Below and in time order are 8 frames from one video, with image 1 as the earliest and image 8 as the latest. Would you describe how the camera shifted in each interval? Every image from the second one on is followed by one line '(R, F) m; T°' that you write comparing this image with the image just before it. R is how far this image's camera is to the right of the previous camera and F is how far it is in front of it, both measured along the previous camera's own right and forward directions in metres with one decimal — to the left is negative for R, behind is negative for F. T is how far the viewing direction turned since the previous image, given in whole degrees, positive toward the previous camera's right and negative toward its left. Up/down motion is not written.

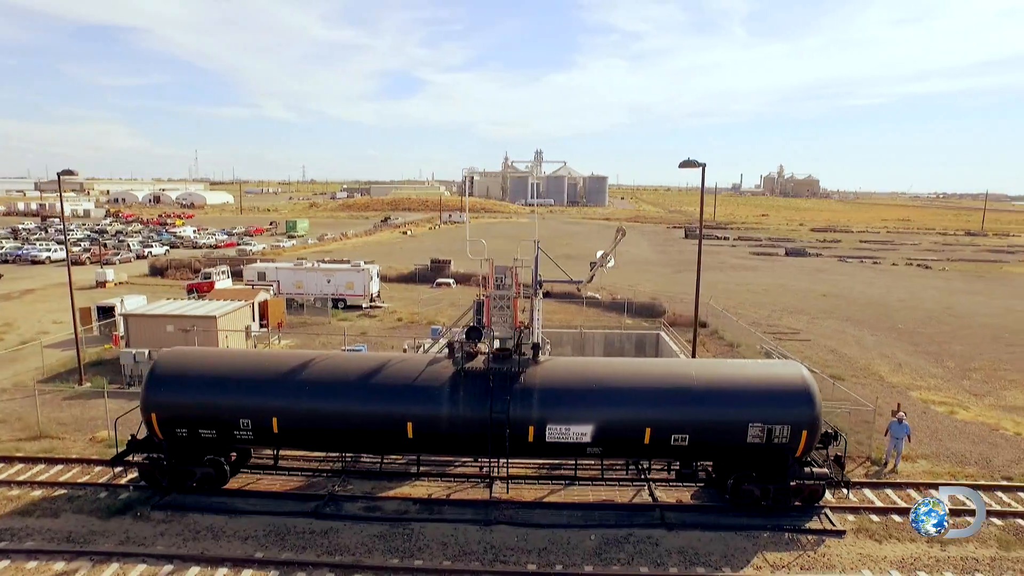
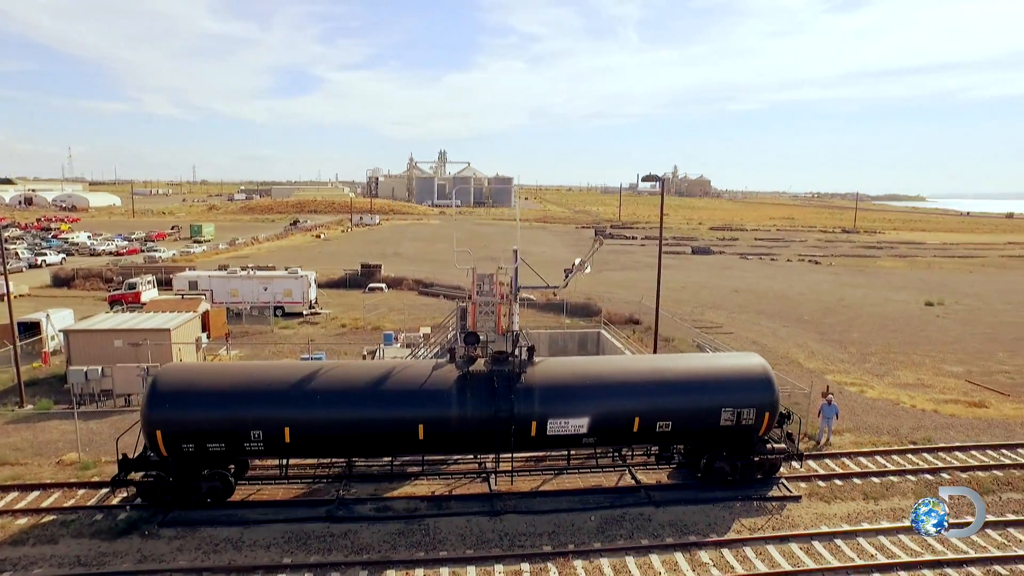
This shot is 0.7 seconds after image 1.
(-2.1, -0.9) m; +9°
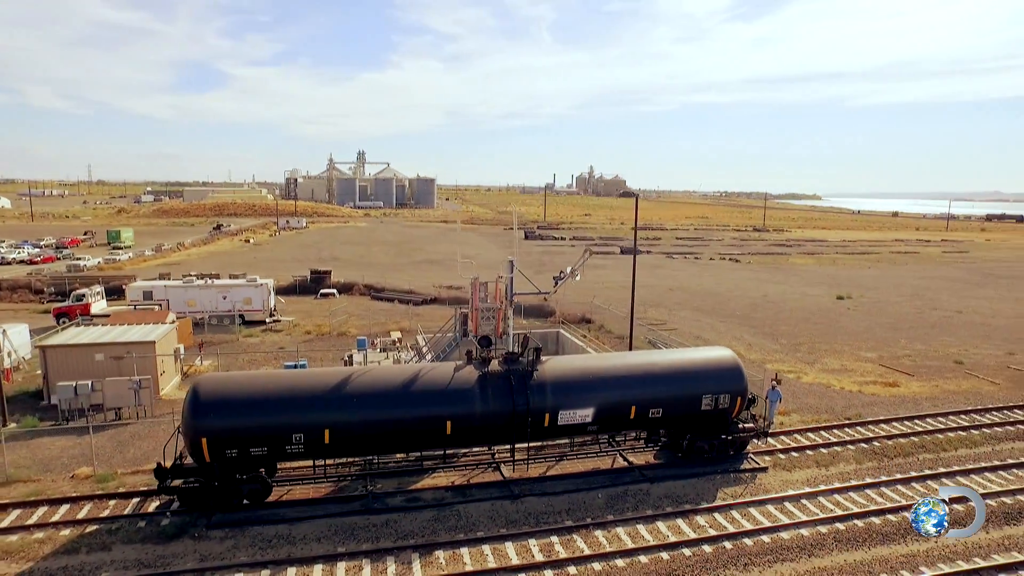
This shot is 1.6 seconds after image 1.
(-2.3, -1.5) m; +7°
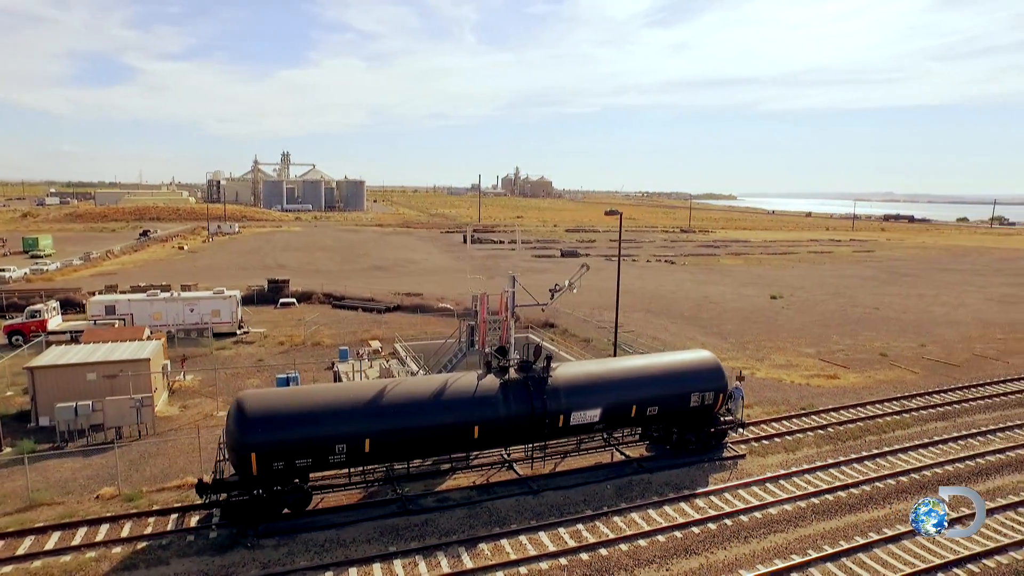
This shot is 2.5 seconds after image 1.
(-2.4, -1.4) m; +7°
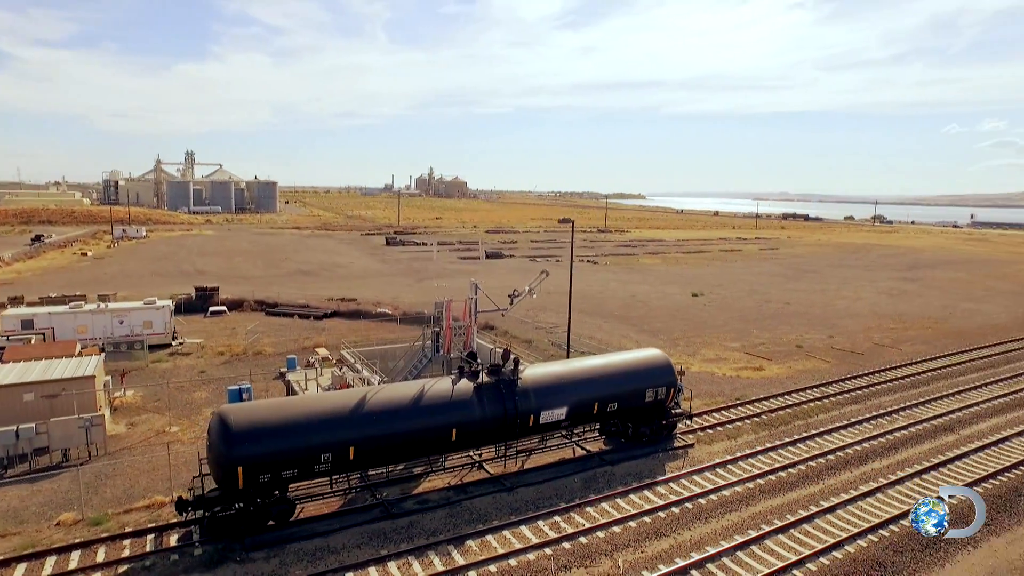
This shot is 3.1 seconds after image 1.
(-1.5, -0.7) m; +8°
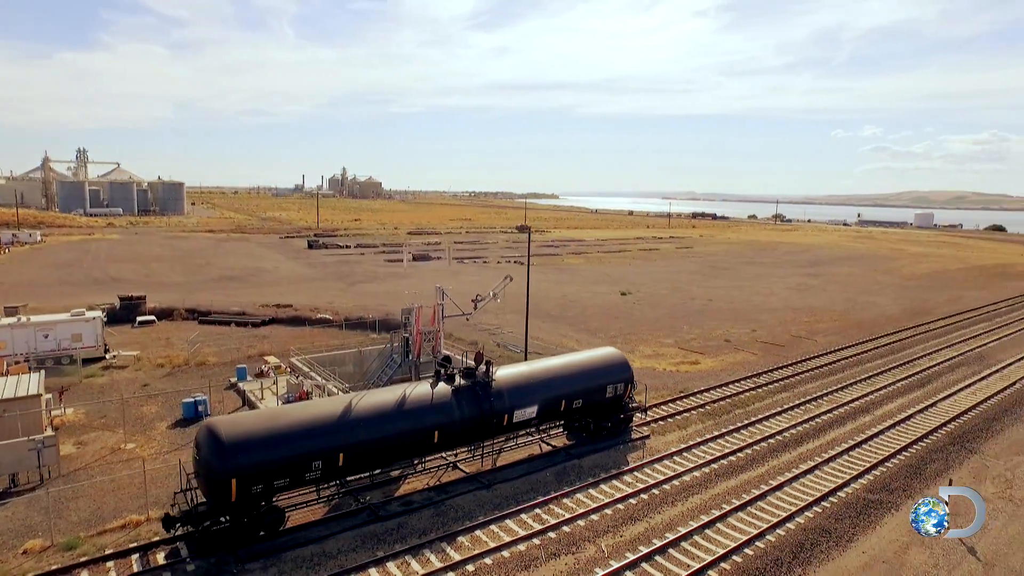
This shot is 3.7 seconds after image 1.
(-1.7, -0.7) m; +8°
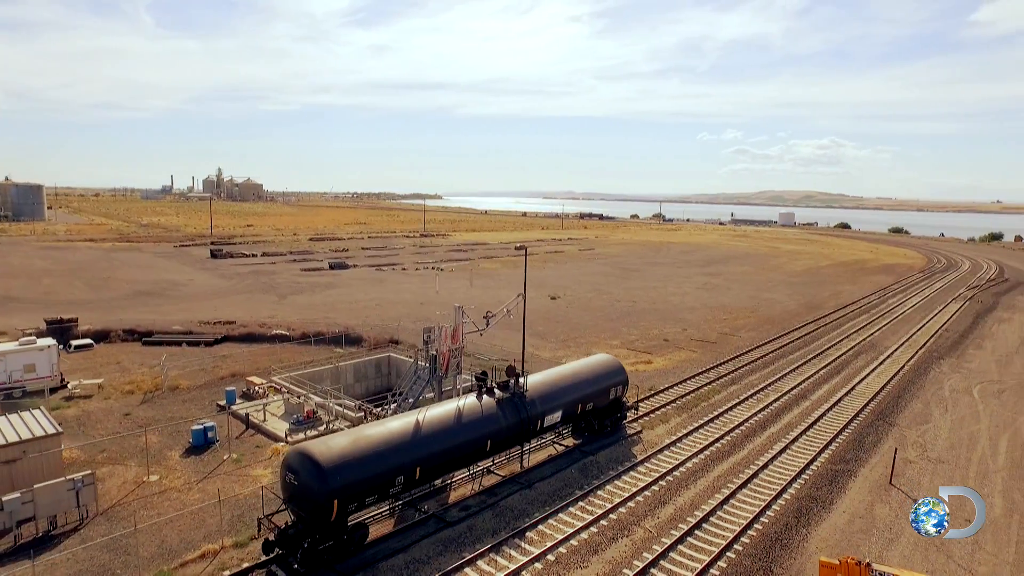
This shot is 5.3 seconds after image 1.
(-4.7, -1.6) m; +10°
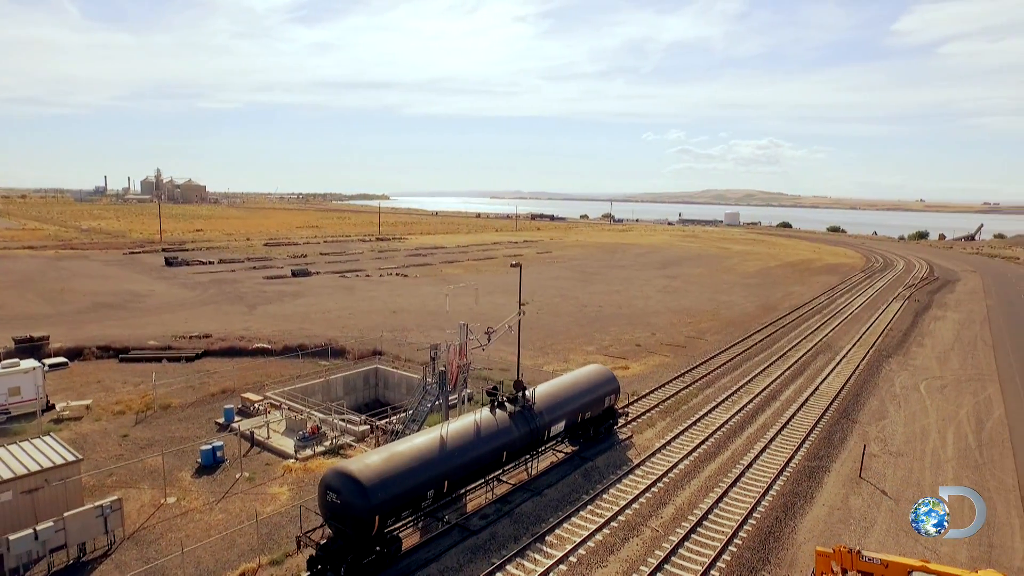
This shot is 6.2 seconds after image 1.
(-2.0, -1.2) m; +5°
